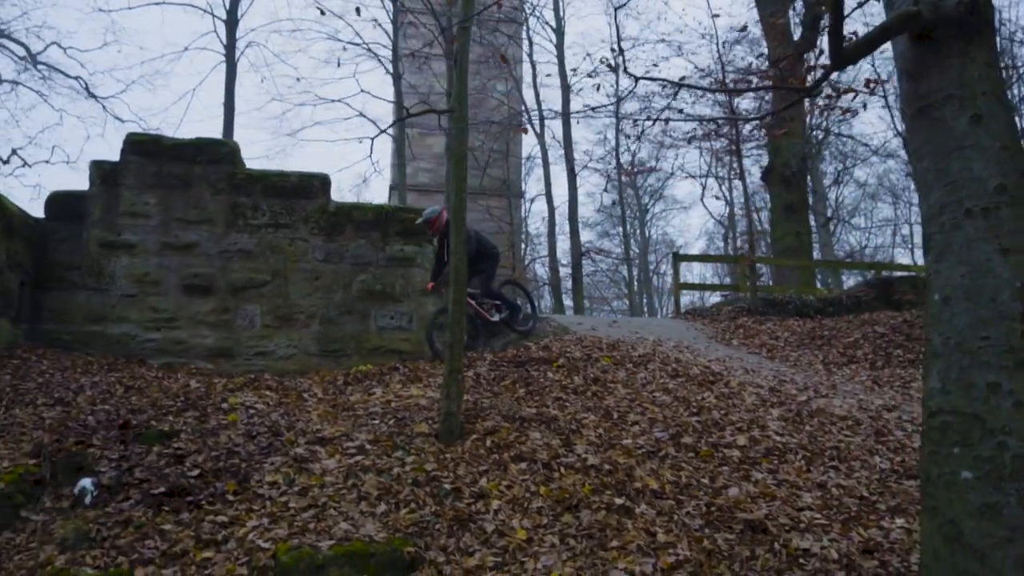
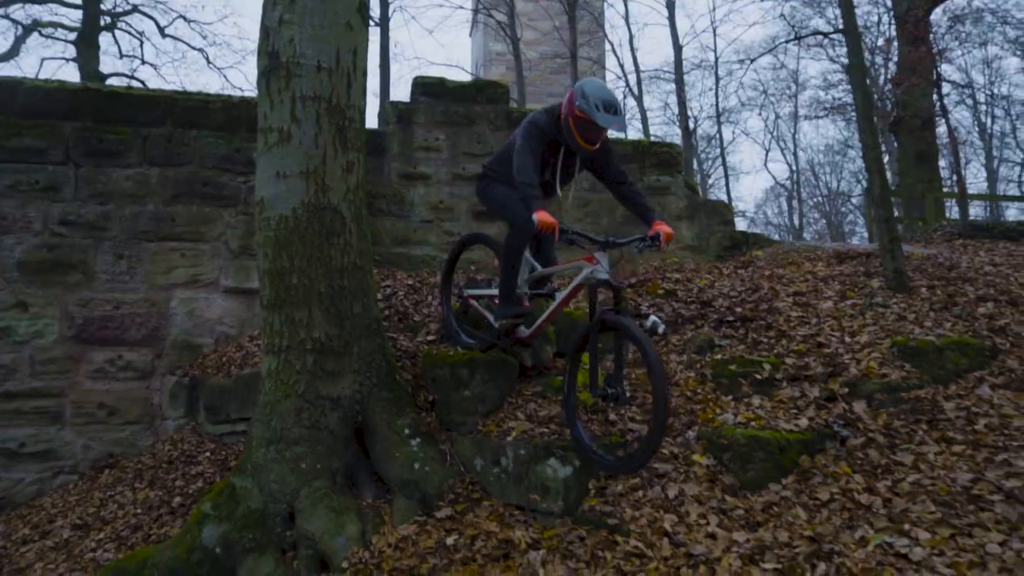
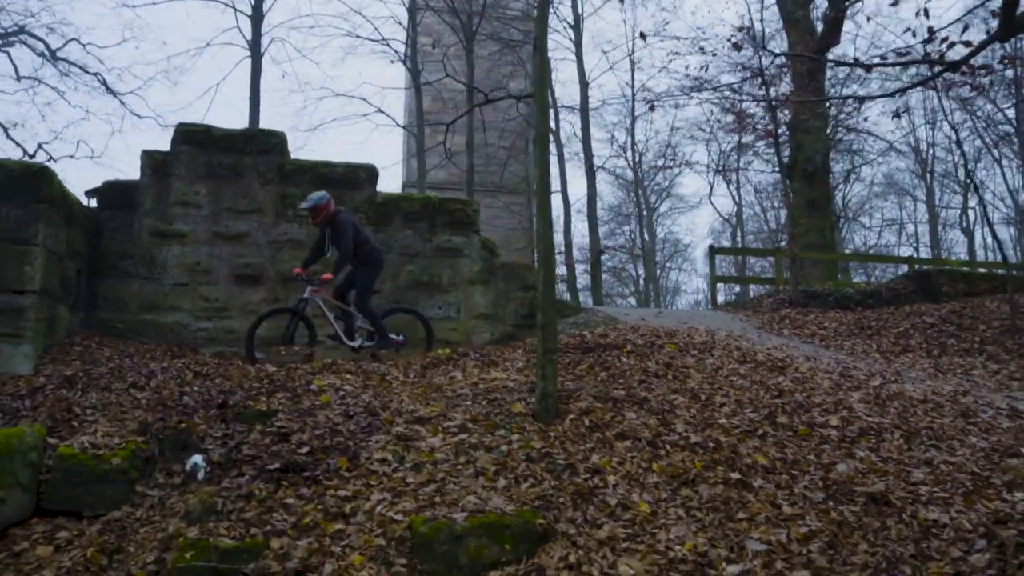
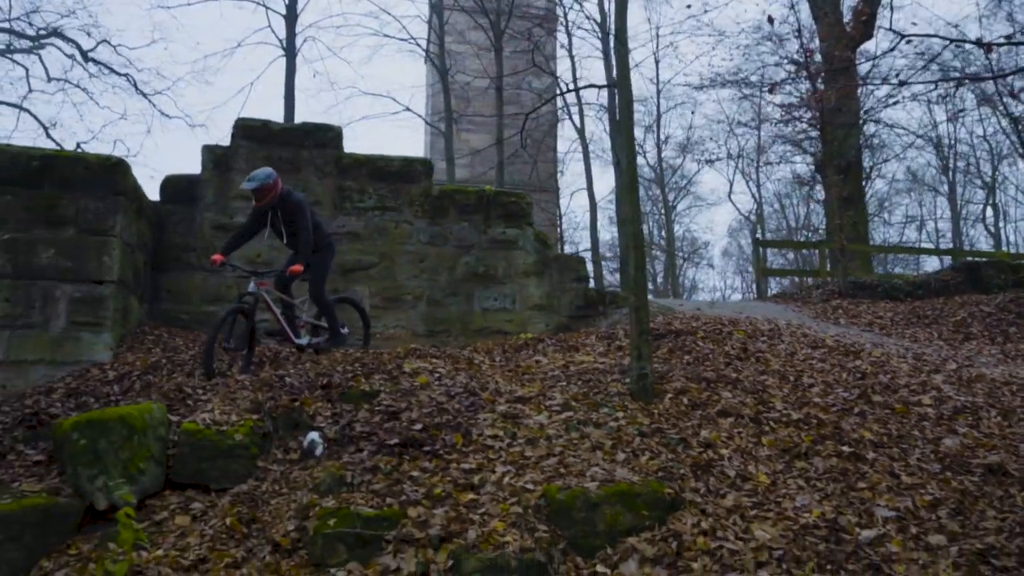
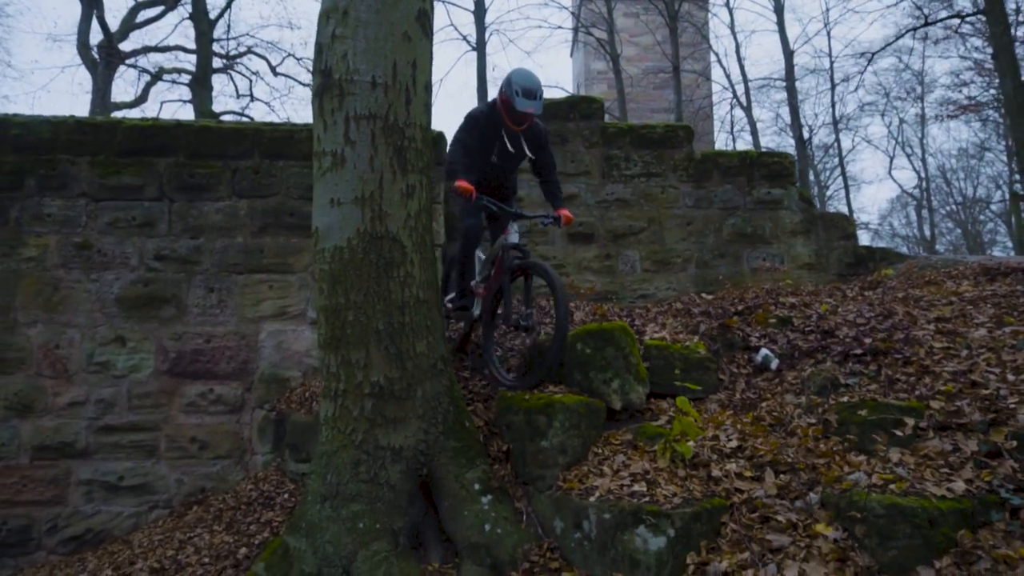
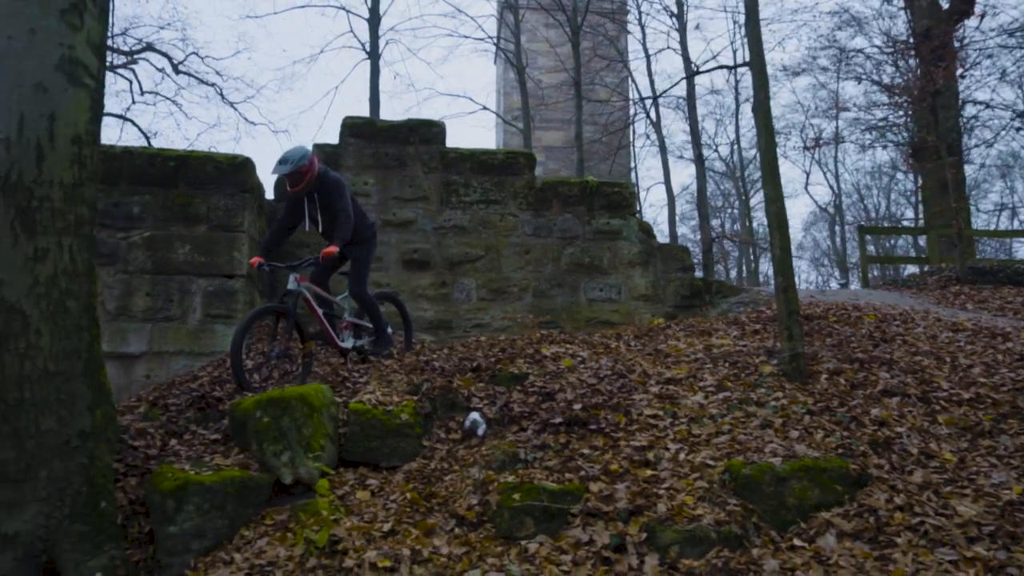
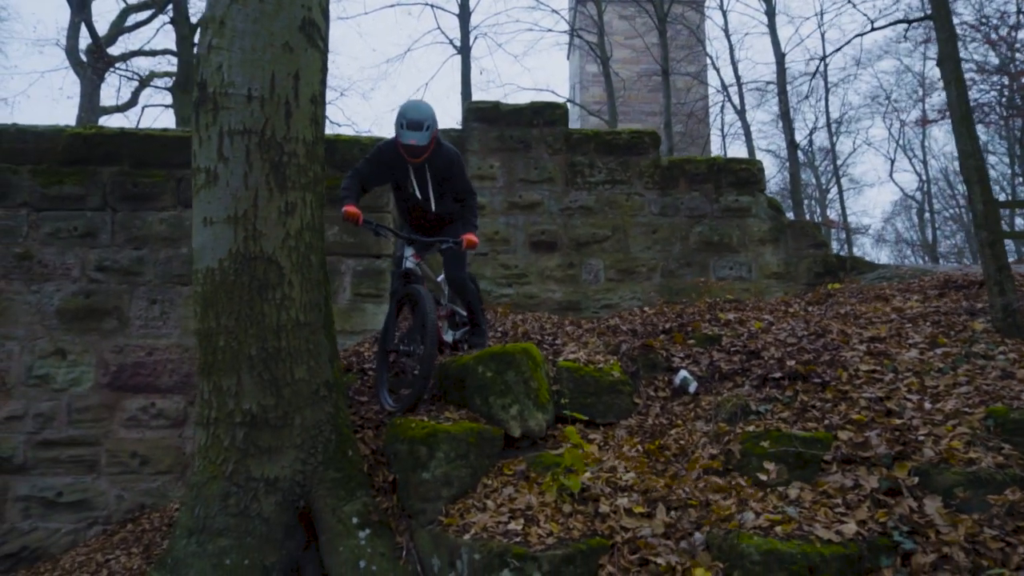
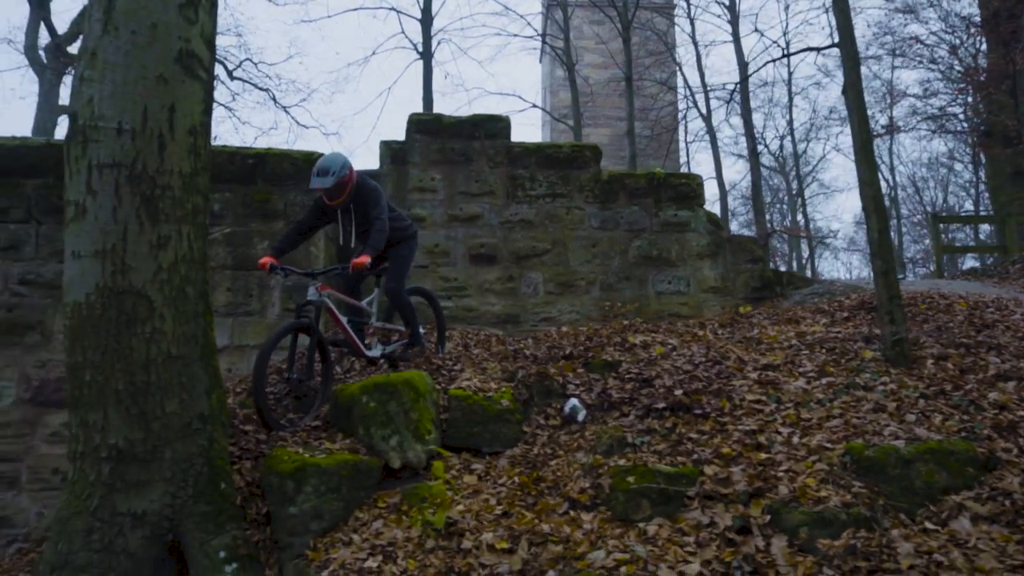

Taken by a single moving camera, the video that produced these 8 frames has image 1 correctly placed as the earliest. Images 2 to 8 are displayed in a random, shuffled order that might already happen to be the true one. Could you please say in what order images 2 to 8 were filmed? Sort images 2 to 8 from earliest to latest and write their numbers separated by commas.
3, 4, 6, 8, 7, 5, 2
